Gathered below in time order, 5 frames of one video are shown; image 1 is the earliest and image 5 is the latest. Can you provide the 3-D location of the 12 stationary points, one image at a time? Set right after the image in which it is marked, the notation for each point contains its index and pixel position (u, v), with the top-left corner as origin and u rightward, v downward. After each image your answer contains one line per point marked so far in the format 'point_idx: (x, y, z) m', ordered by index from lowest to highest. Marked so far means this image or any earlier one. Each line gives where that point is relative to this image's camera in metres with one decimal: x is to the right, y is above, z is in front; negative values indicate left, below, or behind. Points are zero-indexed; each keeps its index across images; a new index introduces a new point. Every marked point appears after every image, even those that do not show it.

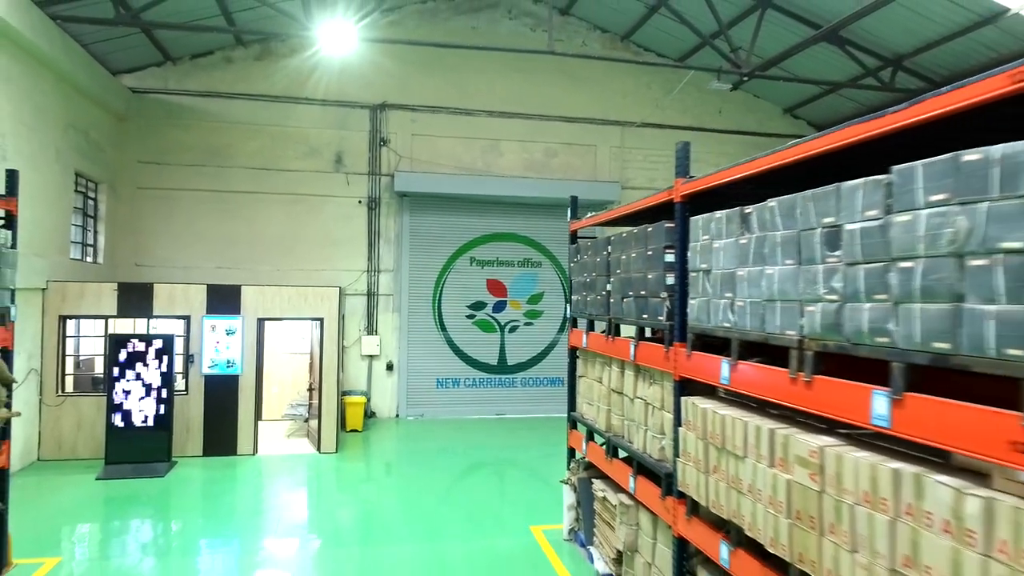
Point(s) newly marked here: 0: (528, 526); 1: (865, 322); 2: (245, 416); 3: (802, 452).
0: (+0.1, -2.1, +6.4) m
1: (+1.1, -0.1, +2.2) m
2: (-3.2, -1.5, +8.6) m
3: (+1.0, -0.6, +2.5) m
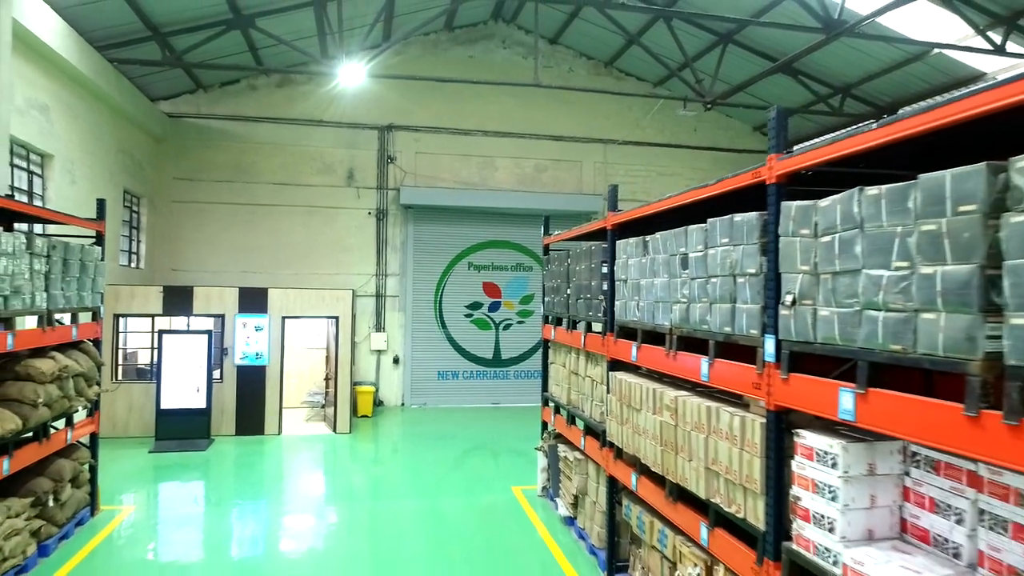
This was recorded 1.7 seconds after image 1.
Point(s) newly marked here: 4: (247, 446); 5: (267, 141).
0: (0.0, -2.2, +7.7) m
1: (+0.9, -0.1, +3.6) m
2: (-3.3, -1.6, +9.9) m
3: (+0.8, -0.6, +3.8) m
4: (-3.4, -2.1, +9.4) m
5: (-4.0, +2.4, +12.0) m
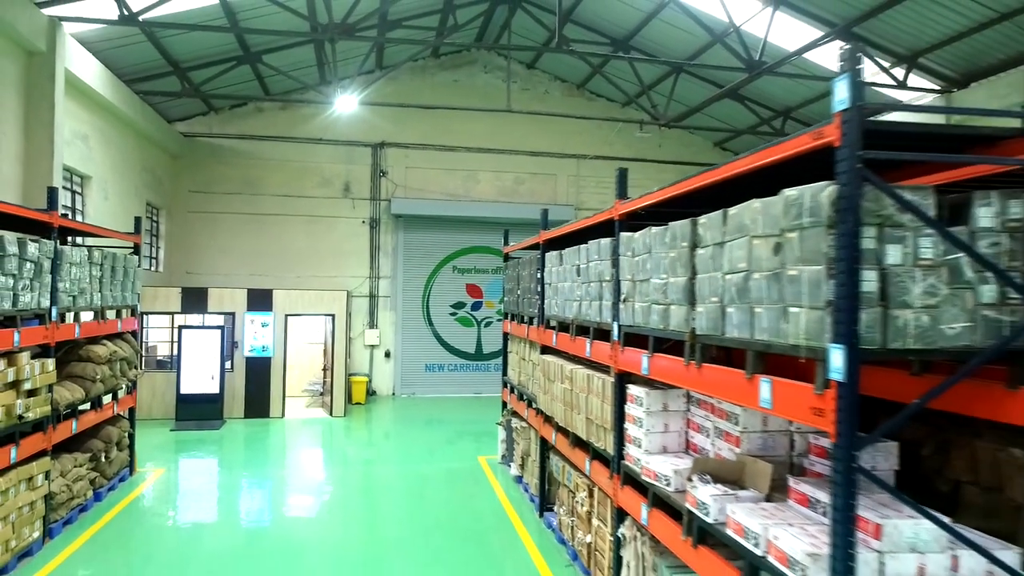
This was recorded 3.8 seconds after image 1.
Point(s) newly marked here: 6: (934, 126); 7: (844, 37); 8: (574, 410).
0: (-0.4, -2.2, +9.1) m
1: (+0.5, -0.2, +4.9) m
2: (-3.7, -1.6, +11.3) m
3: (+0.4, -0.6, +5.2) m
4: (-3.8, -2.1, +10.8) m
5: (-4.4, +2.4, +13.4) m
6: (+1.4, +0.5, +2.3) m
7: (+4.4, +3.3, +9.5) m
8: (+0.4, -0.9, +5.0) m
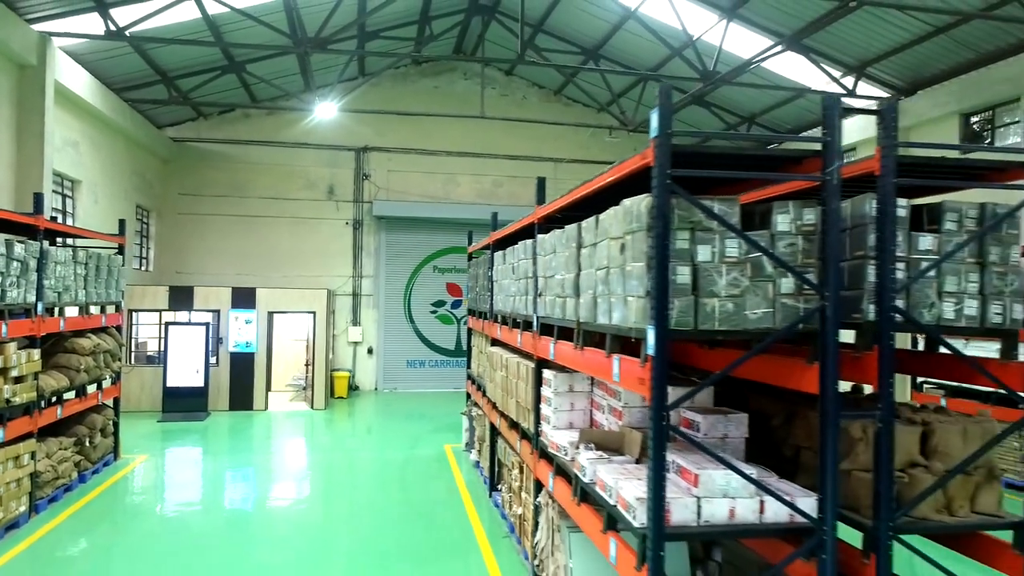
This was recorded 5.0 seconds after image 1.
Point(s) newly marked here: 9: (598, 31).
0: (-0.9, -2.2, +9.6) m
1: (0.0, -0.1, +5.5) m
2: (-4.2, -1.6, +11.8) m
3: (0.0, -0.6, +5.7) m
4: (-4.3, -2.0, +11.3) m
5: (-4.9, +2.4, +13.9) m
6: (+0.9, +0.5, +2.8) m
7: (+3.9, +3.3, +10.0) m
8: (0.0, -0.8, +5.6) m
9: (+1.4, +4.1, +11.5) m
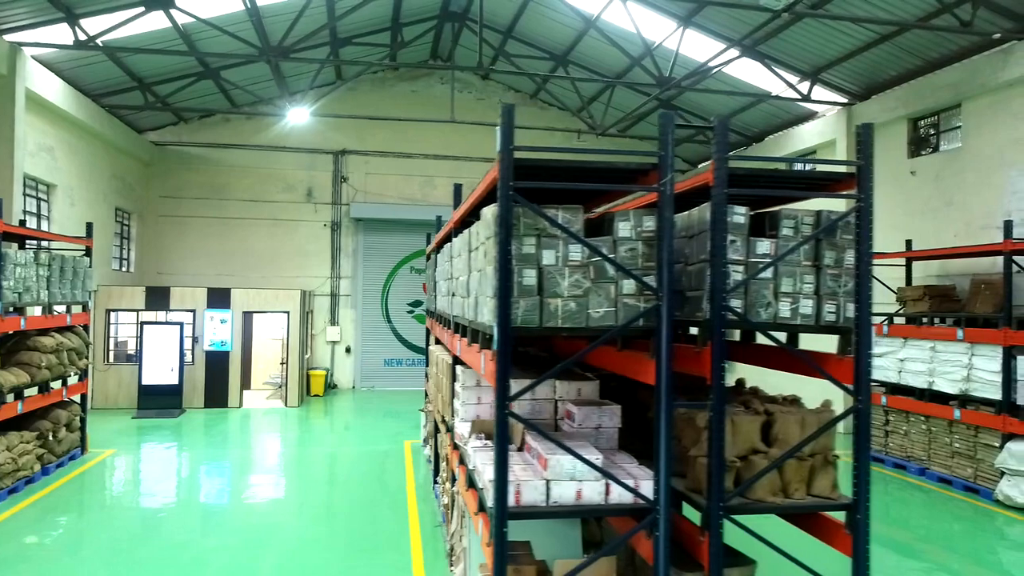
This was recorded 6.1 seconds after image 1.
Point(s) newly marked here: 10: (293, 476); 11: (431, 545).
0: (-1.4, -2.2, +9.9) m
1: (-0.5, -0.1, +5.7) m
2: (-4.7, -1.6, +12.1) m
3: (-0.6, -0.6, +6.0) m
4: (-4.8, -2.1, +11.6) m
5: (-5.4, +2.4, +14.2) m
6: (+0.3, +0.5, +3.1) m
7: (+3.4, +3.3, +10.2) m
8: (-0.6, -0.8, +5.8) m
9: (+0.8, +4.1, +11.8) m
10: (-2.5, -2.2, +8.4) m
11: (-0.7, -2.2, +6.0) m
